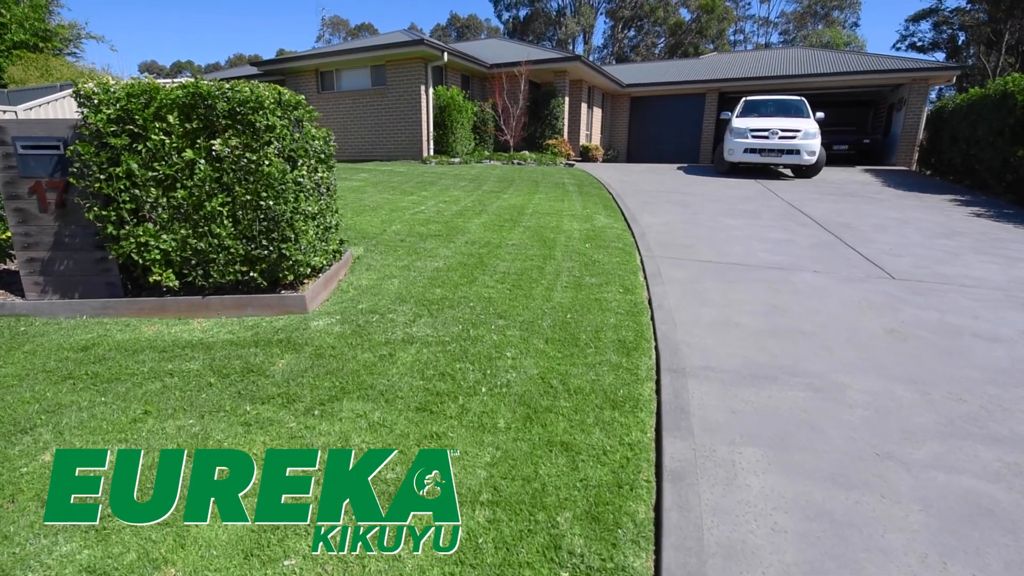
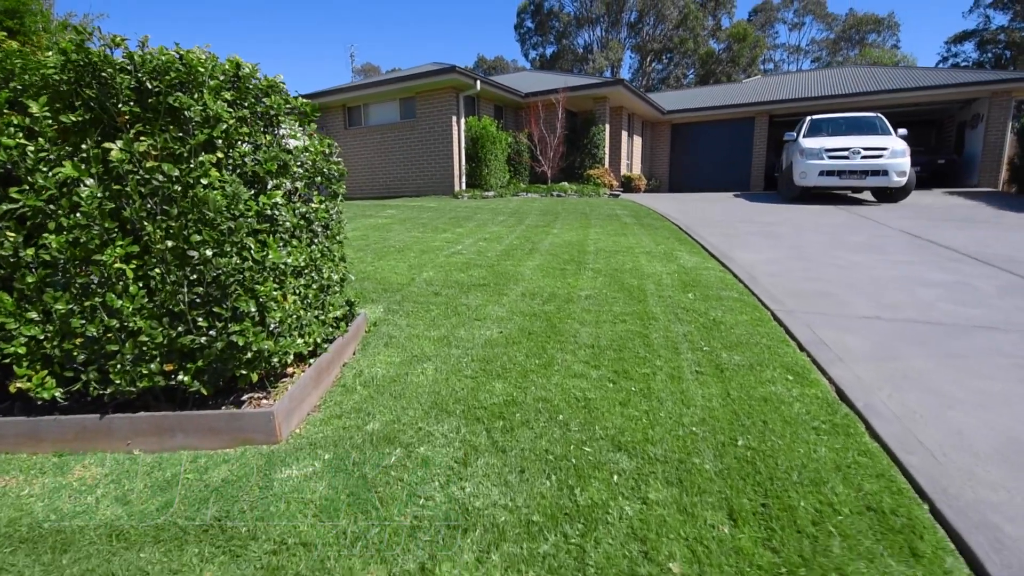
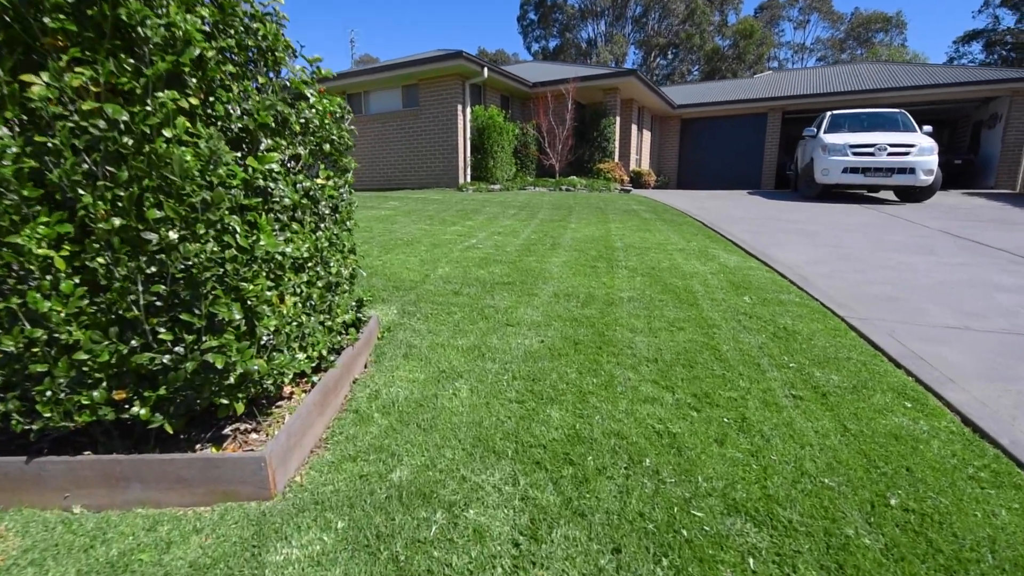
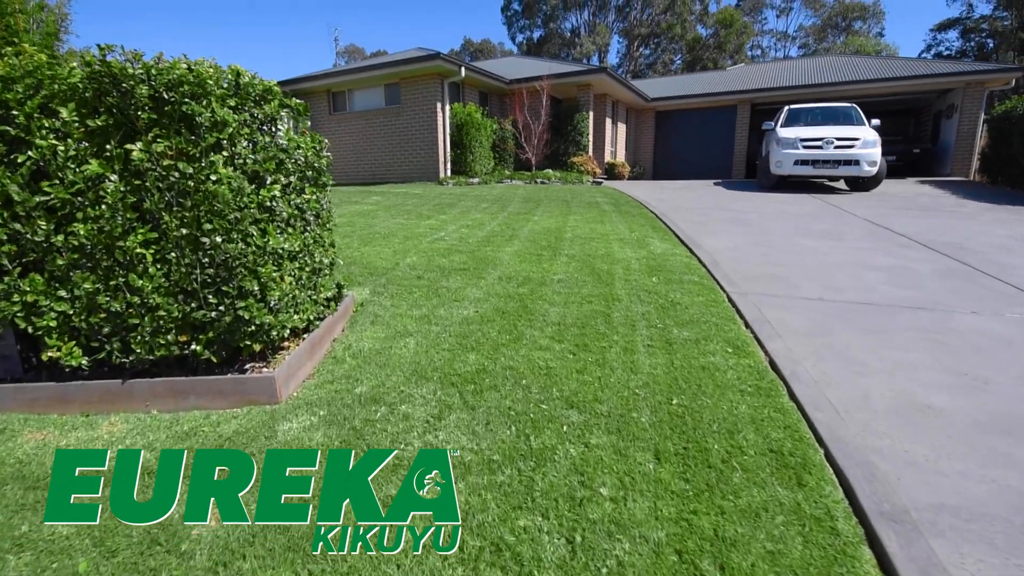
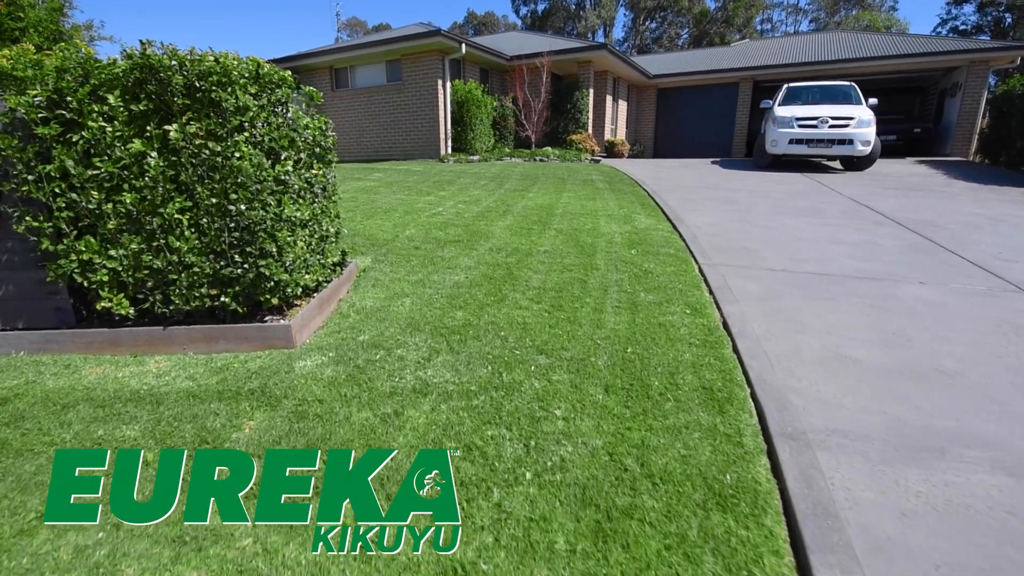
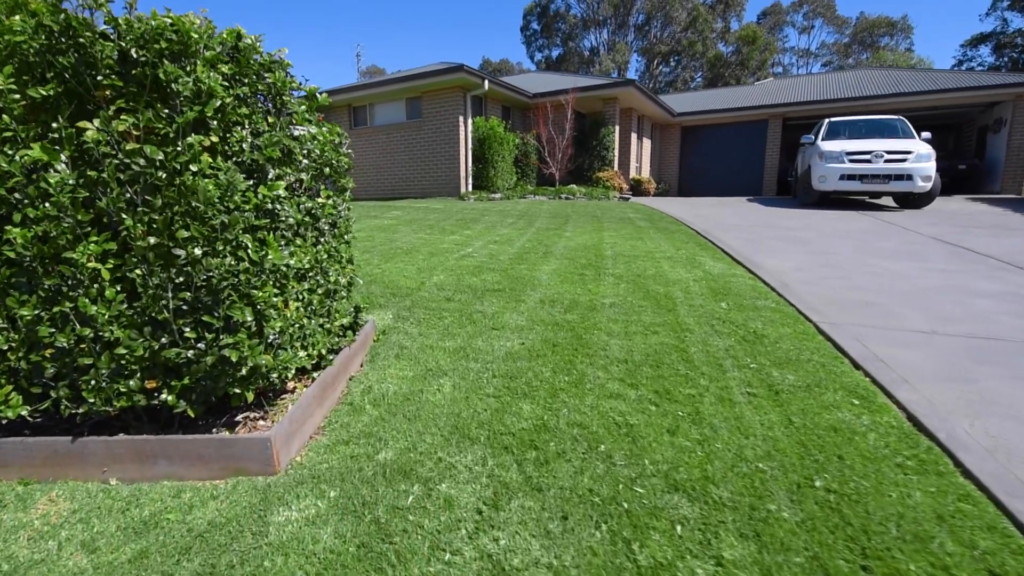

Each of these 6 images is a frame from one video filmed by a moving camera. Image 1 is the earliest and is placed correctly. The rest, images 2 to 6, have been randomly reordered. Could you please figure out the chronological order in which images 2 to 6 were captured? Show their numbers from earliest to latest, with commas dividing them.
5, 4, 2, 6, 3
